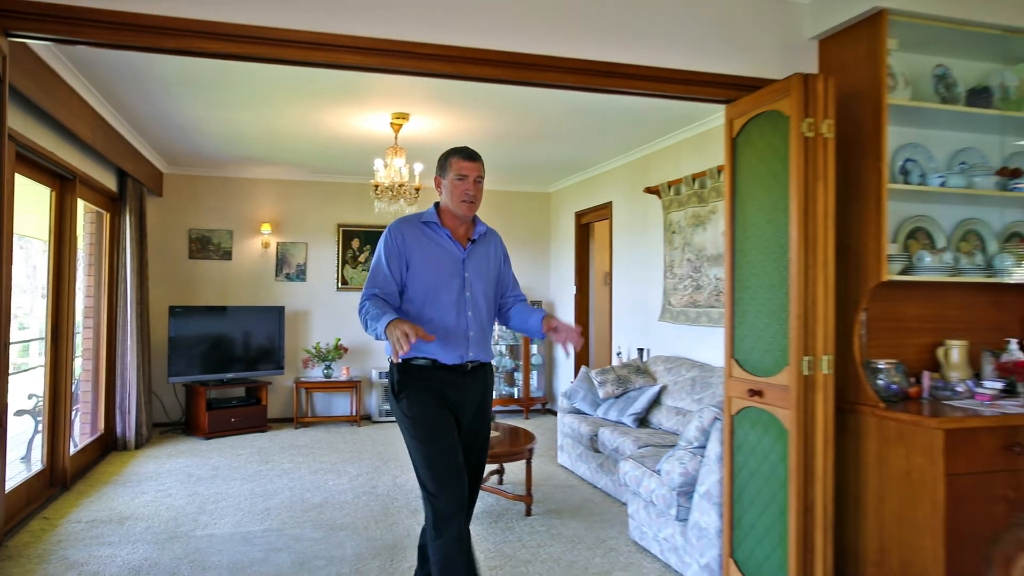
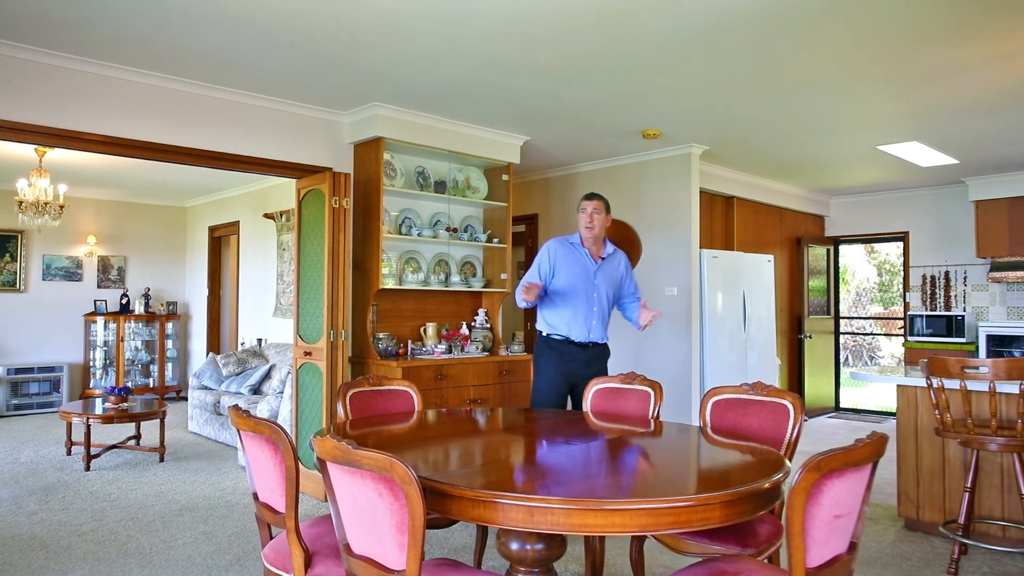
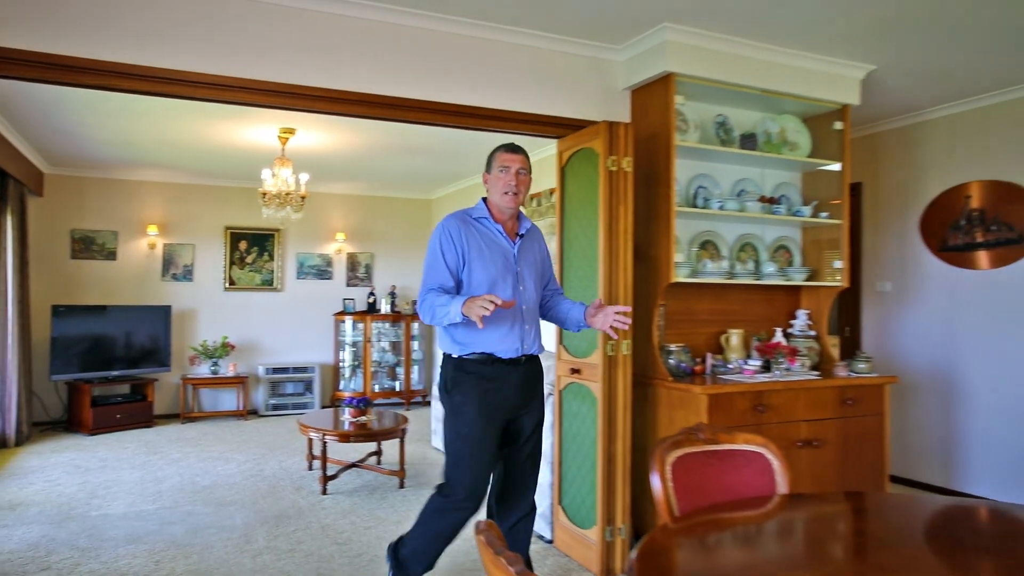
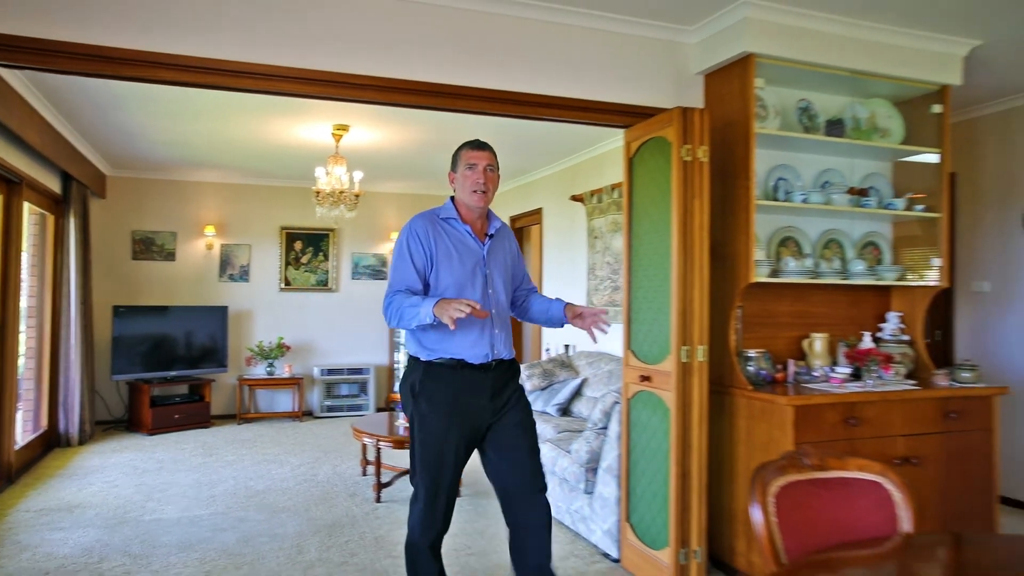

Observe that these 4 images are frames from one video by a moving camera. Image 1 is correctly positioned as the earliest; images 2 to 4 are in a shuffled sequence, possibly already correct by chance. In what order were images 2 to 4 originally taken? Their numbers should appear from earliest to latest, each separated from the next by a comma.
4, 3, 2
